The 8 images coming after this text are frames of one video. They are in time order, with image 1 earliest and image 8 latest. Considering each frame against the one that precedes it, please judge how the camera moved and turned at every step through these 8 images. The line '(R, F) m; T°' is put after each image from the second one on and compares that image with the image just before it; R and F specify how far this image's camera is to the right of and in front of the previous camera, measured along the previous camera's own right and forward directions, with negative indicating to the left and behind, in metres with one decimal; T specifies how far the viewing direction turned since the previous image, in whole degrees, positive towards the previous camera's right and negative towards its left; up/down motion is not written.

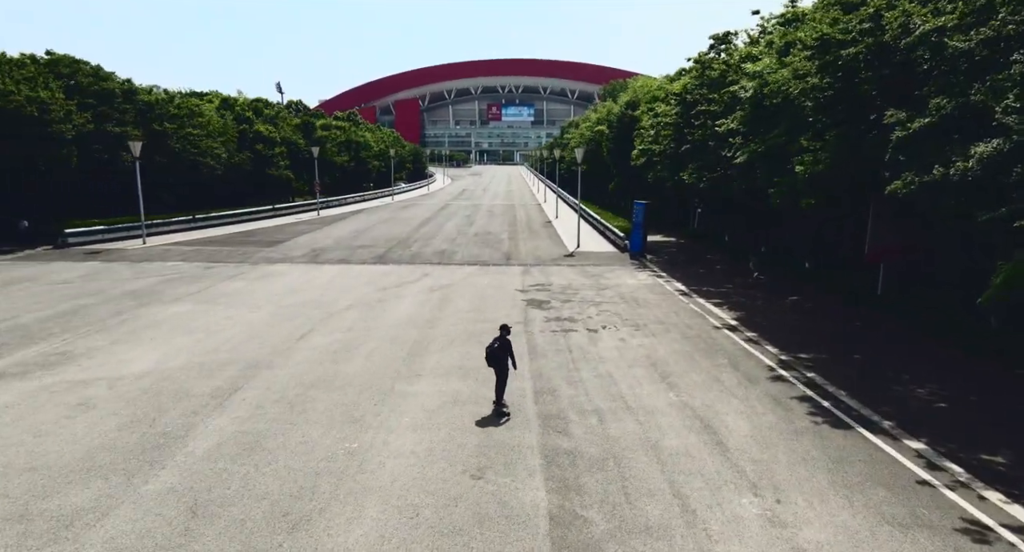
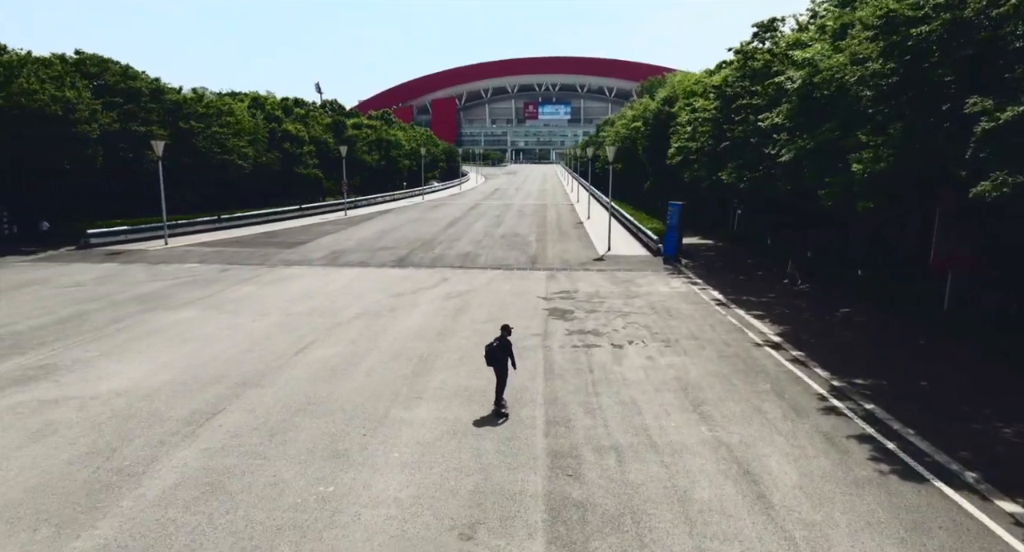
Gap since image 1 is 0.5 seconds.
(+0.4, +1.3) m; -3°
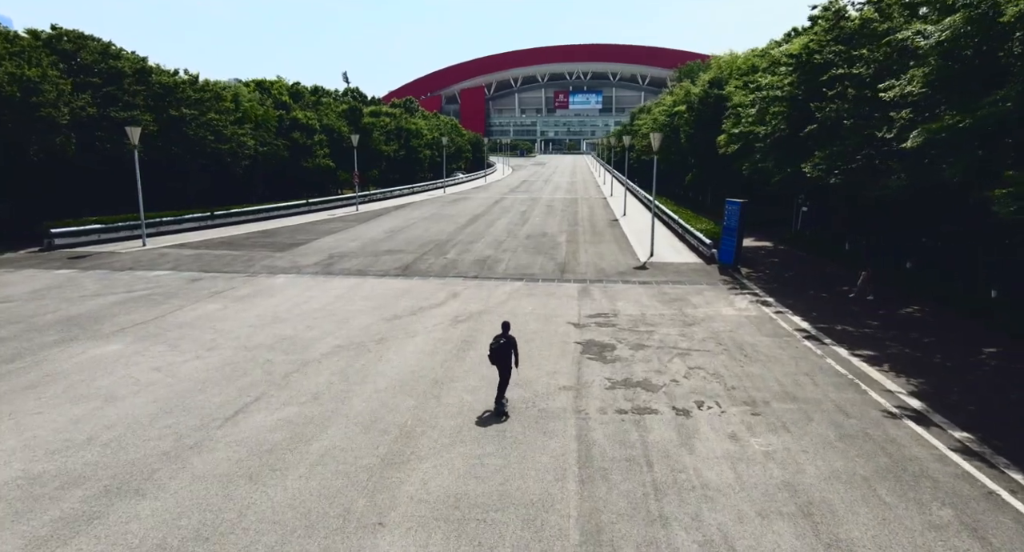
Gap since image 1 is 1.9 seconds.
(+0.1, +4.1) m; -3°
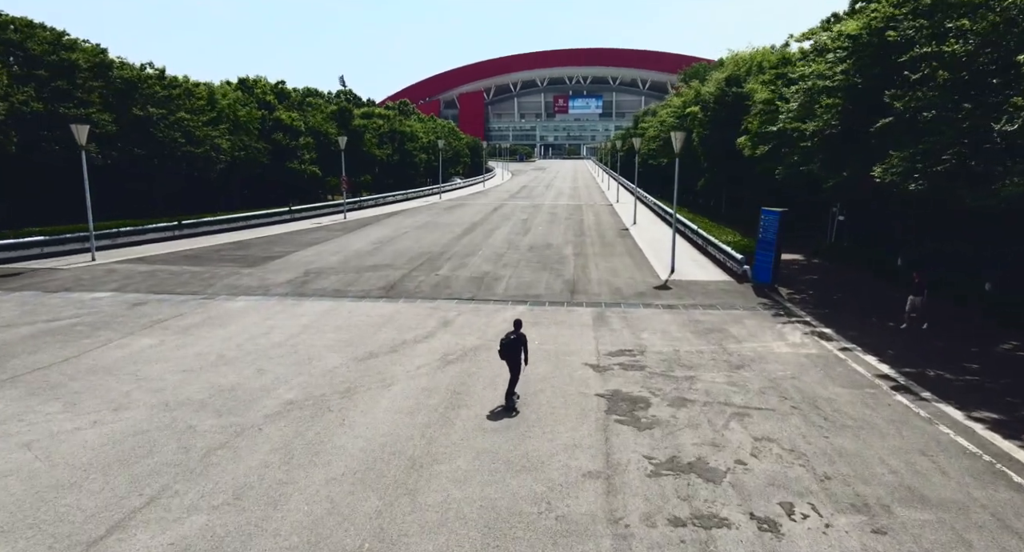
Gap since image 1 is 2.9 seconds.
(-0.1, +3.1) m; 0°
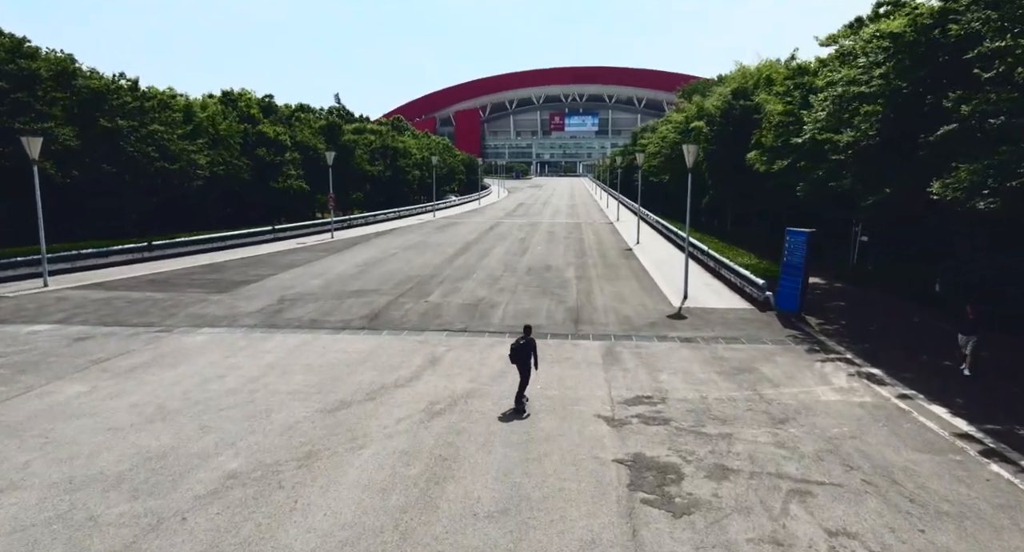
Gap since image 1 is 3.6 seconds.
(0.0, +2.0) m; 0°
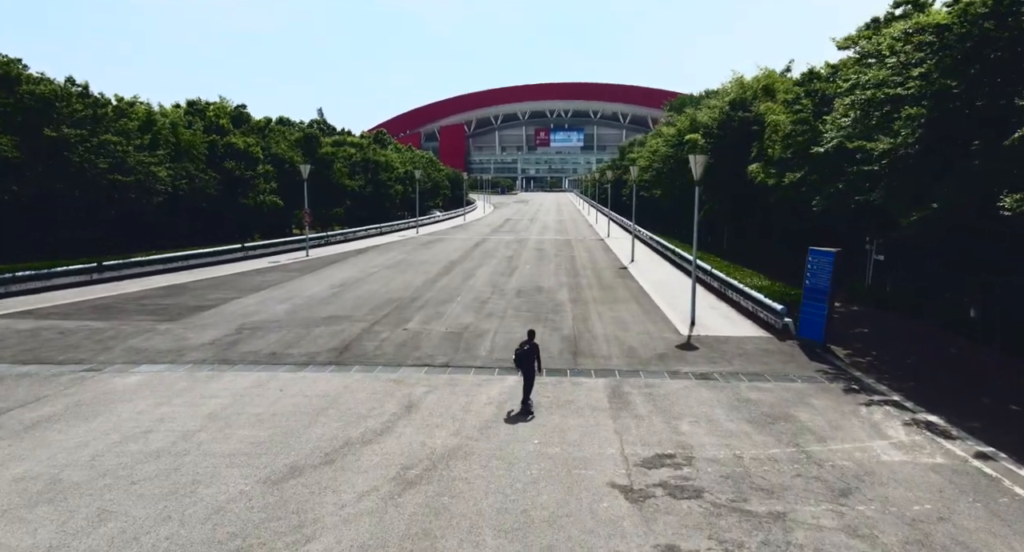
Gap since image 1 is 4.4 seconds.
(-0.1, +2.1) m; +1°
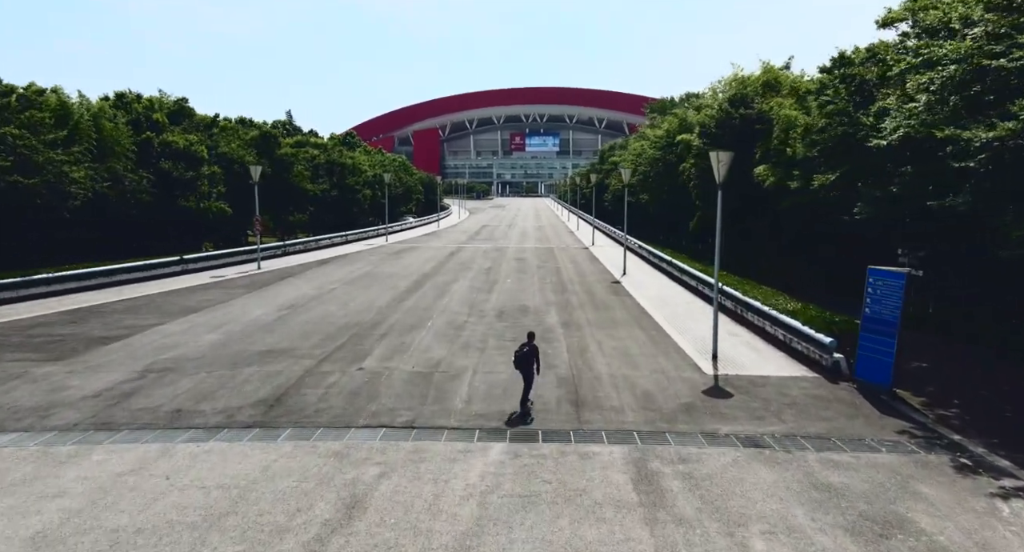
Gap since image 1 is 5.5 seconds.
(-0.2, +3.6) m; +2°
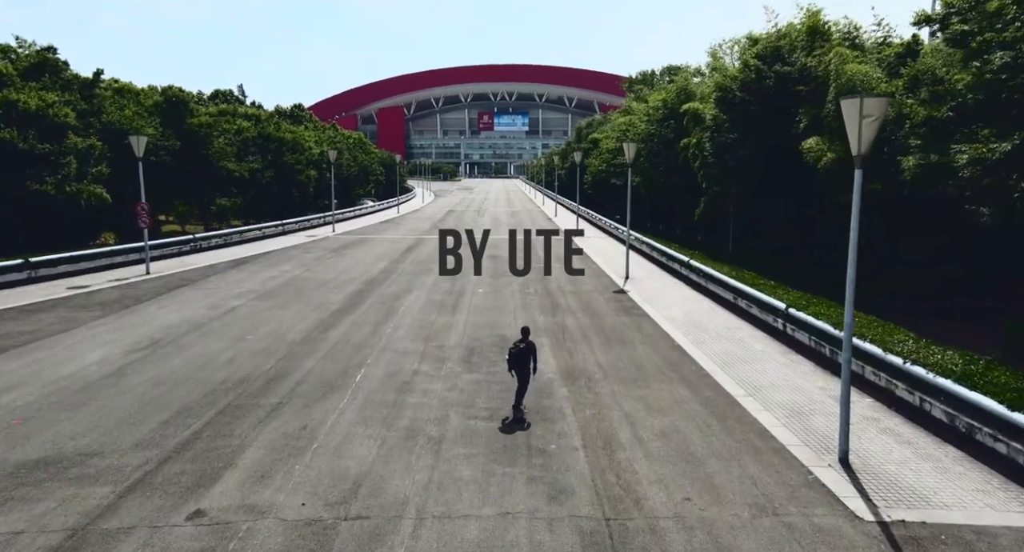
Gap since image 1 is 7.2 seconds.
(-0.1, +7.1) m; +3°
